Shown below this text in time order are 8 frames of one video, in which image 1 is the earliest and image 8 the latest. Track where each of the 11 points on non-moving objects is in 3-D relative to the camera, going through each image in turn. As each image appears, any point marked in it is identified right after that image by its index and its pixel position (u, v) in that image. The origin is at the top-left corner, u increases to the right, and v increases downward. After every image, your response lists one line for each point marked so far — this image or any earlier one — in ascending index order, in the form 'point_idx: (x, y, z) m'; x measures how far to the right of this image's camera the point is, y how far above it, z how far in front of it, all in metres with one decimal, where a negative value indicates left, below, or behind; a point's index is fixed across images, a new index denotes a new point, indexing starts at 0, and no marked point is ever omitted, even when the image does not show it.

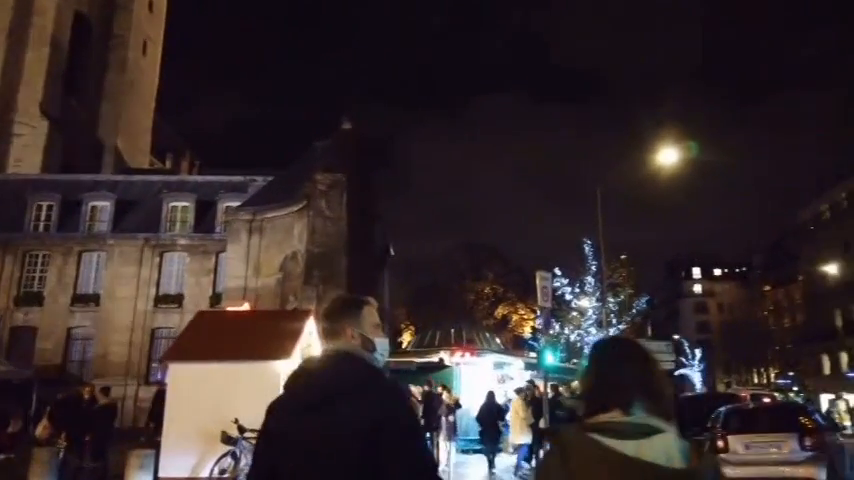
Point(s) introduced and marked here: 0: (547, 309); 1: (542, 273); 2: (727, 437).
0: (+2.5, -1.4, +14.2) m
1: (+2.4, -0.7, +14.4) m
2: (+5.9, -3.9, +13.2) m
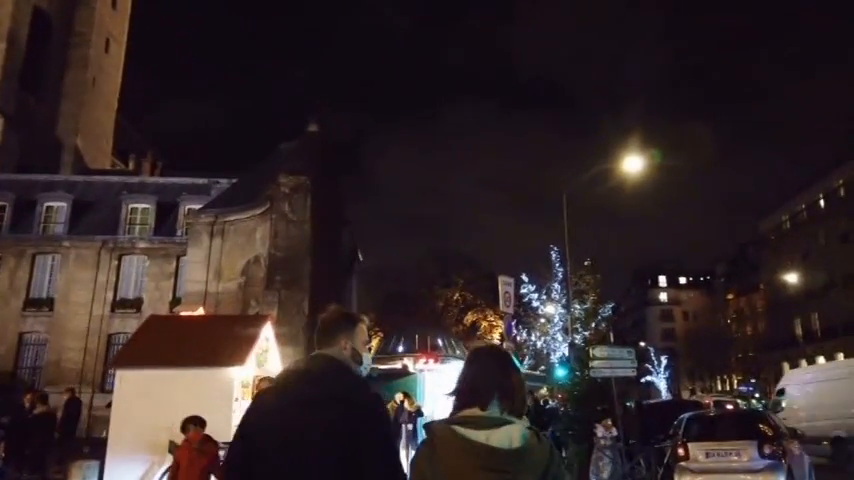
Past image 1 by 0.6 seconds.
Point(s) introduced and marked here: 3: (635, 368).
0: (+1.7, -1.5, +13.9) m
1: (+1.6, -0.8, +14.2) m
2: (+5.1, -4.0, +13.1) m
3: (+4.8, -3.0, +15.6) m
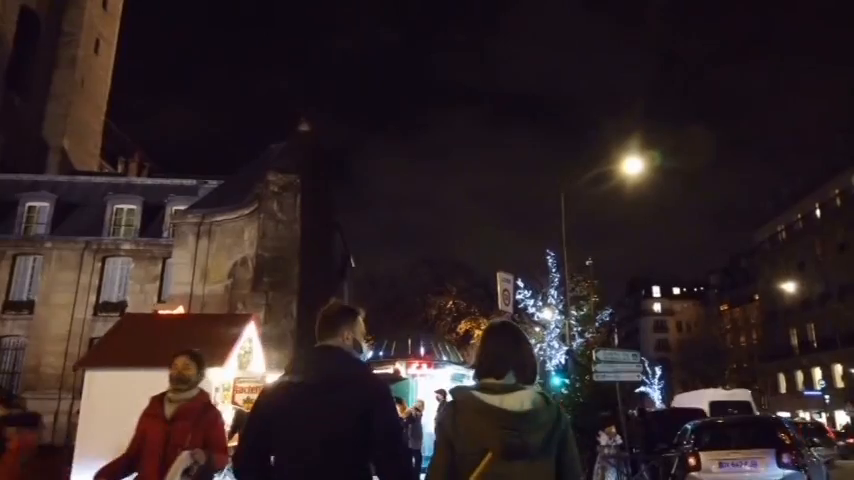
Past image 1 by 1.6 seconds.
0: (+1.6, -1.4, +13.0) m
1: (+1.5, -0.7, +13.3) m
2: (+4.9, -3.9, +12.2) m
3: (+4.7, -2.9, +14.7) m
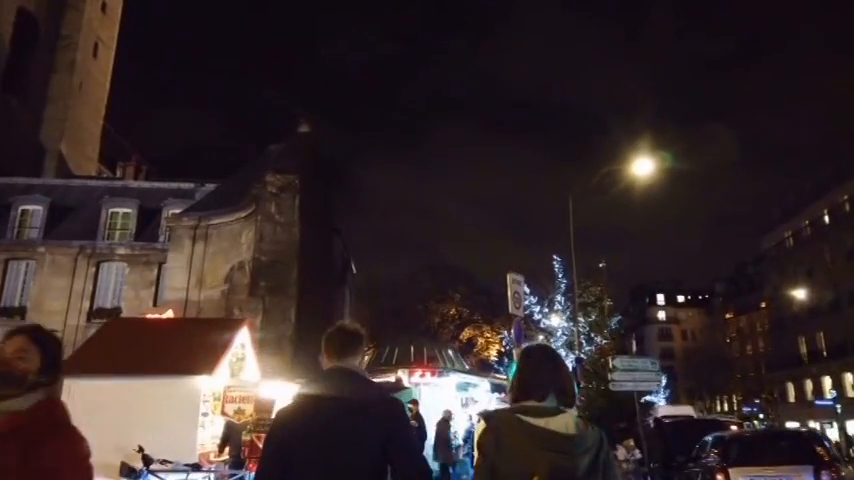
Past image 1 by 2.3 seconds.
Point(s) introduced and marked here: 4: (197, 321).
0: (+1.6, -1.4, +12.1) m
1: (+1.6, -0.7, +12.4) m
2: (+5.0, -3.8, +11.2) m
3: (+4.8, -2.9, +13.8) m
4: (-5.1, -1.8, +15.0) m
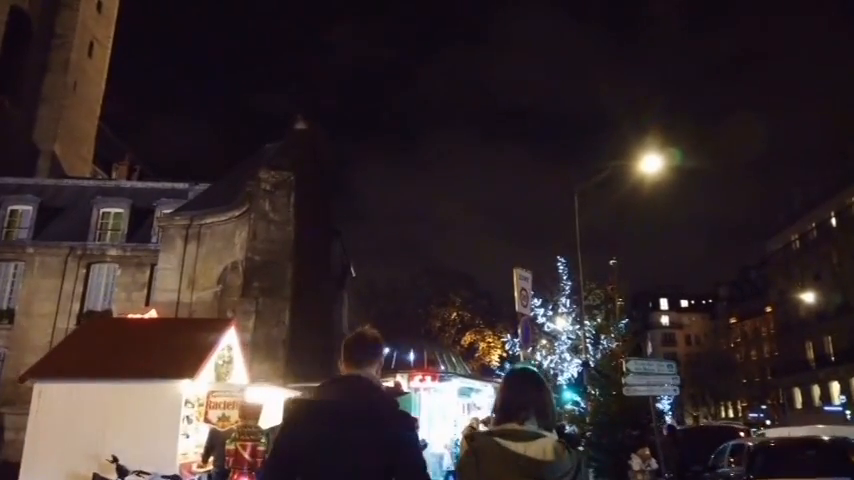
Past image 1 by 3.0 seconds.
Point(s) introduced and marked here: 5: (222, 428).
0: (+1.6, -1.3, +11.2) m
1: (+1.6, -0.5, +11.4) m
2: (+5.0, -3.7, +10.2) m
3: (+4.8, -2.8, +12.8) m
4: (-5.1, -1.7, +14.1) m
5: (-3.5, -3.2, +11.3) m
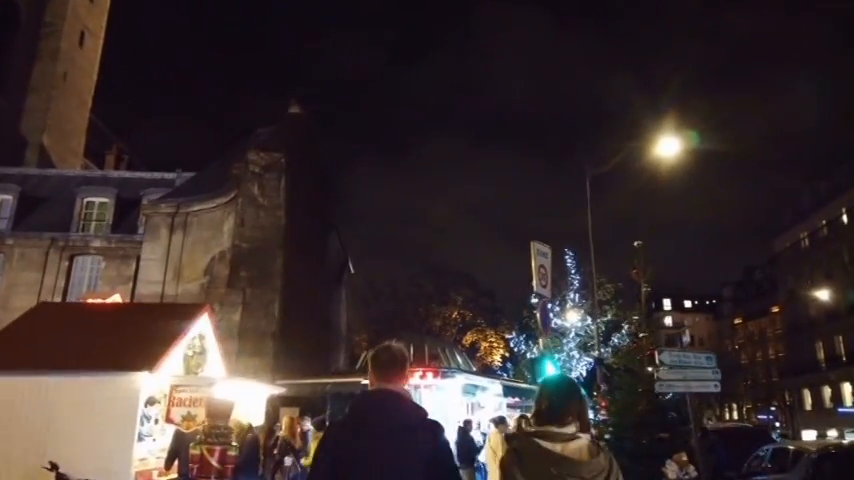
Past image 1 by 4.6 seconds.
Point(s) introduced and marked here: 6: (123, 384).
0: (+1.7, -0.8, +9.5) m
1: (+1.6, -0.1, +9.8) m
2: (+5.0, -3.2, +8.6) m
3: (+4.8, -2.3, +11.1) m
4: (-5.1, -1.3, +12.4) m
5: (-3.4, -2.7, +9.6) m
6: (-4.6, -2.2, +10.1) m
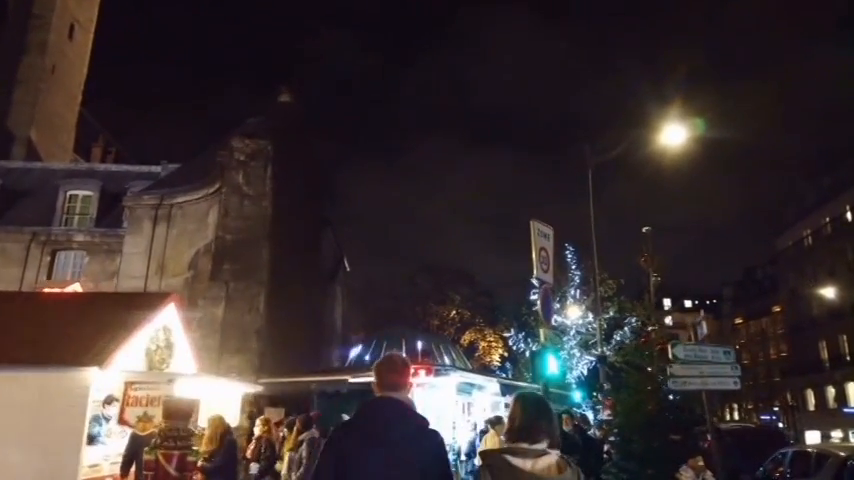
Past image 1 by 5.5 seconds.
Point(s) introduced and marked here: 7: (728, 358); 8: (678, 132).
0: (+1.5, -0.5, +8.5) m
1: (+1.4, +0.2, +8.8) m
2: (+4.9, -3.0, +7.6) m
3: (+4.6, -2.1, +10.1) m
4: (-5.3, -1.0, +11.4) m
5: (-3.6, -2.4, +8.6) m
6: (-4.7, -1.9, +9.1) m
7: (+4.5, -1.8, +10.3) m
8: (+7.3, +3.1, +19.7) m
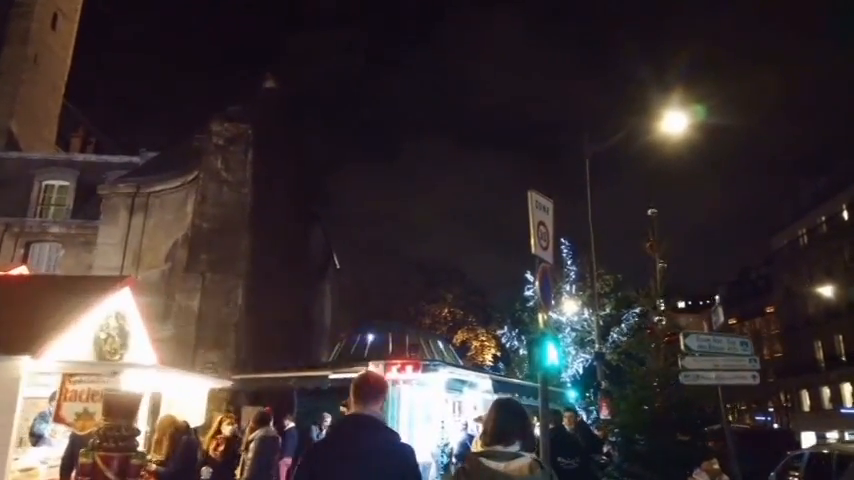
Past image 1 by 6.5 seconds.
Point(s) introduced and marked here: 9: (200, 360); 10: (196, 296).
0: (+1.3, -0.3, +7.5) m
1: (+1.3, +0.5, +7.7) m
2: (+4.7, -2.7, +6.6) m
3: (+4.4, -1.8, +9.1) m
4: (-5.5, -0.7, +10.3) m
5: (-3.8, -2.1, +7.5) m
6: (-4.9, -1.6, +8.0) m
7: (+4.3, -1.5, +9.3) m
8: (+7.0, +3.4, +18.7) m
9: (-6.3, -3.3, +19.0) m
10: (-6.5, -1.7, +19.4) m
